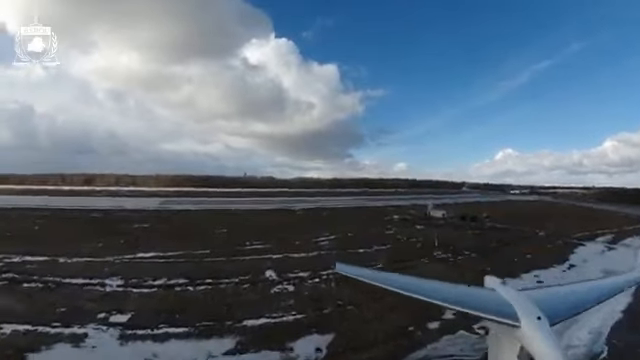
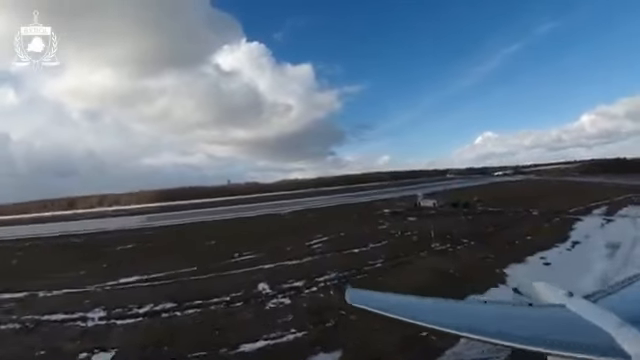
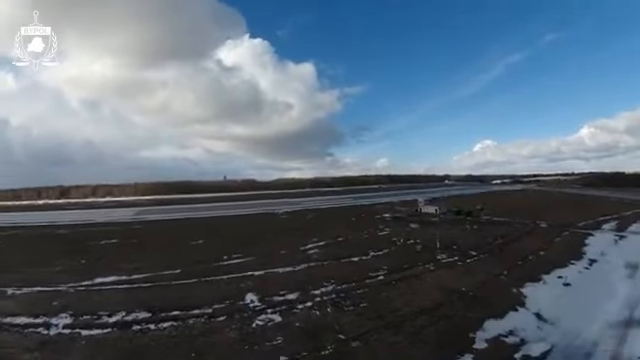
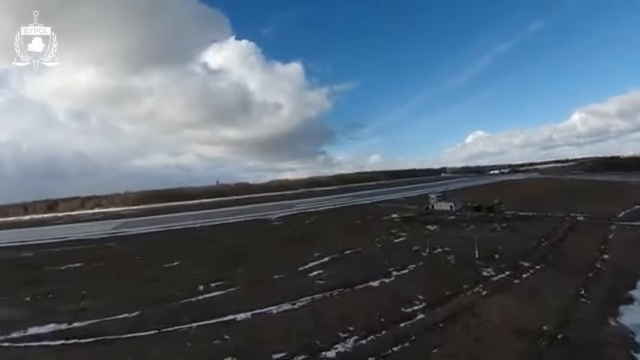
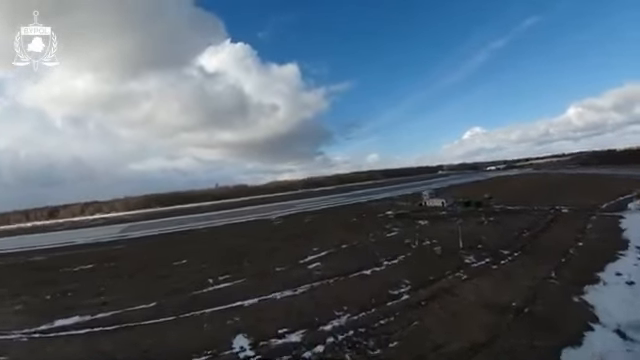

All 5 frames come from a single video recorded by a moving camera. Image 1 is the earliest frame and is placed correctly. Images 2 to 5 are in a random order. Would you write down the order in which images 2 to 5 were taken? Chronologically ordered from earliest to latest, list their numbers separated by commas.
2, 3, 5, 4
